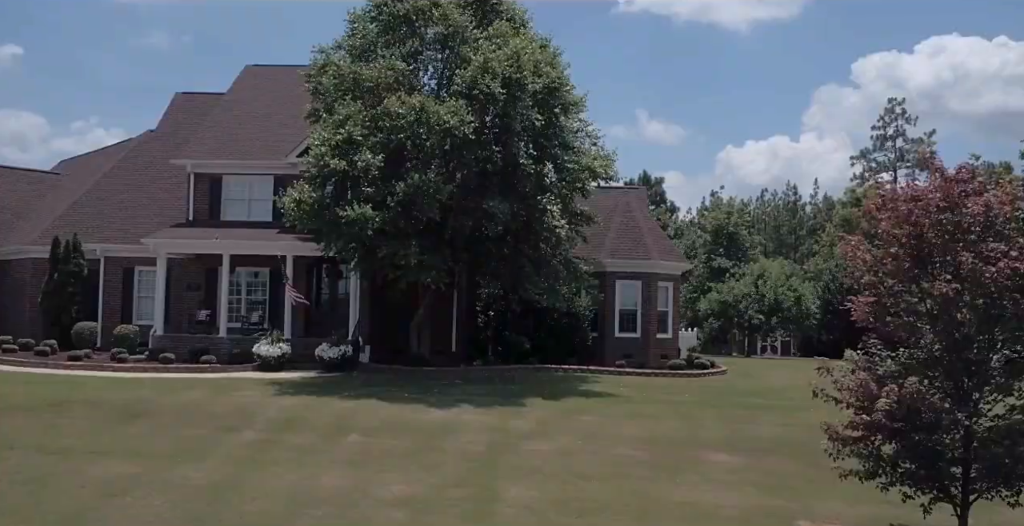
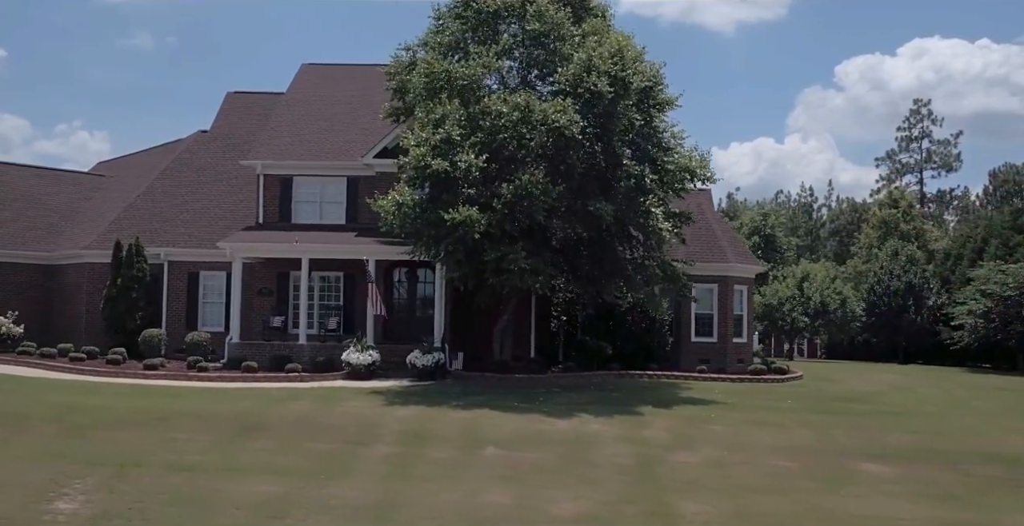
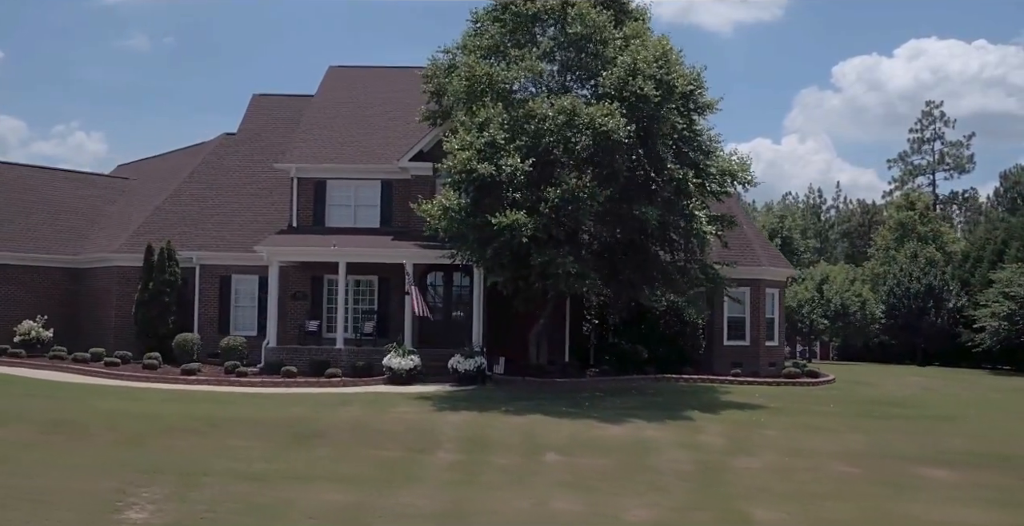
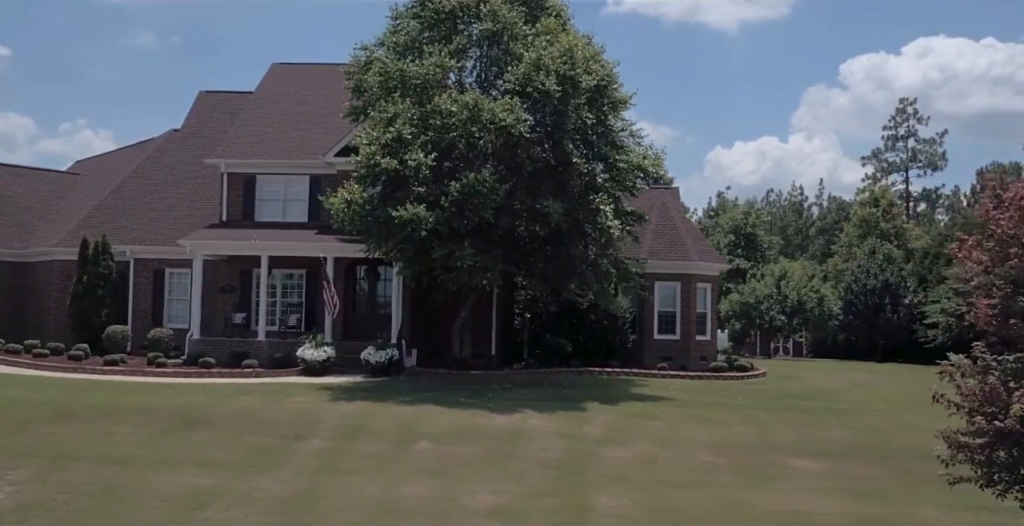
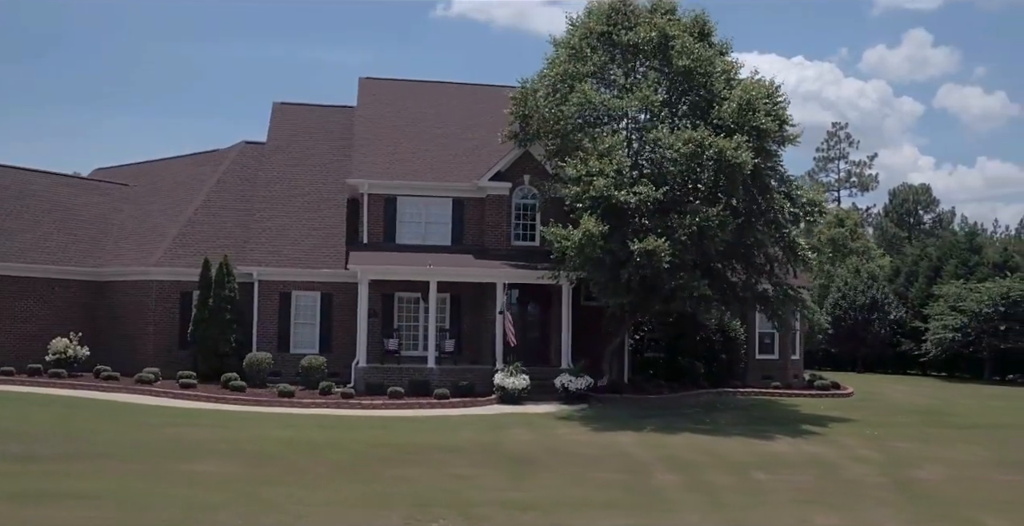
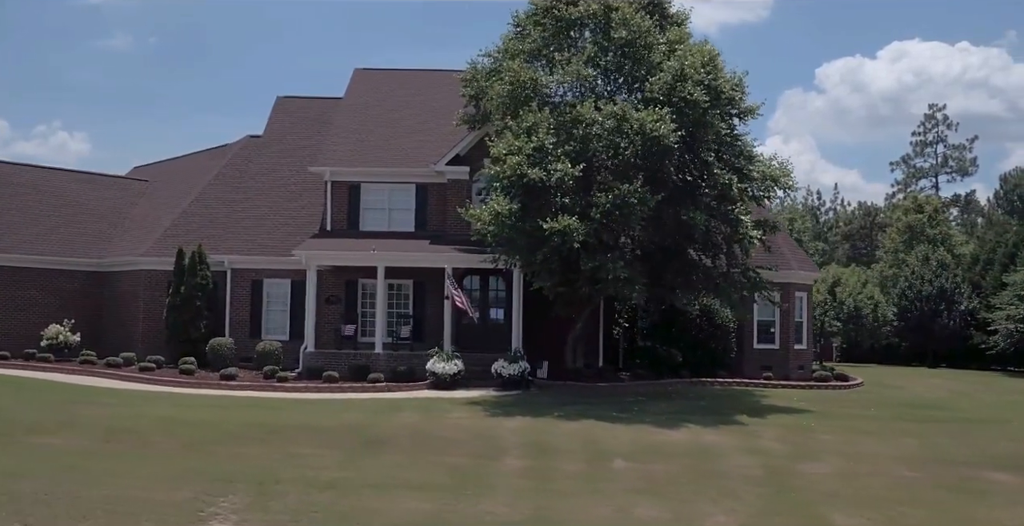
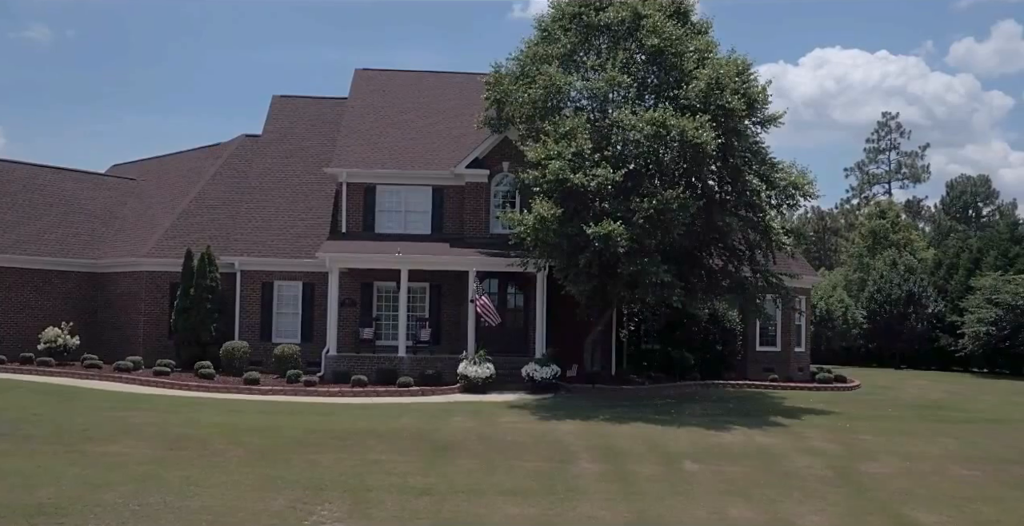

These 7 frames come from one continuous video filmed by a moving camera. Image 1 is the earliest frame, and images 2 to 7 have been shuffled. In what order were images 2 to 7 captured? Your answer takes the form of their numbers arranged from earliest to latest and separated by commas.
4, 2, 3, 6, 7, 5
